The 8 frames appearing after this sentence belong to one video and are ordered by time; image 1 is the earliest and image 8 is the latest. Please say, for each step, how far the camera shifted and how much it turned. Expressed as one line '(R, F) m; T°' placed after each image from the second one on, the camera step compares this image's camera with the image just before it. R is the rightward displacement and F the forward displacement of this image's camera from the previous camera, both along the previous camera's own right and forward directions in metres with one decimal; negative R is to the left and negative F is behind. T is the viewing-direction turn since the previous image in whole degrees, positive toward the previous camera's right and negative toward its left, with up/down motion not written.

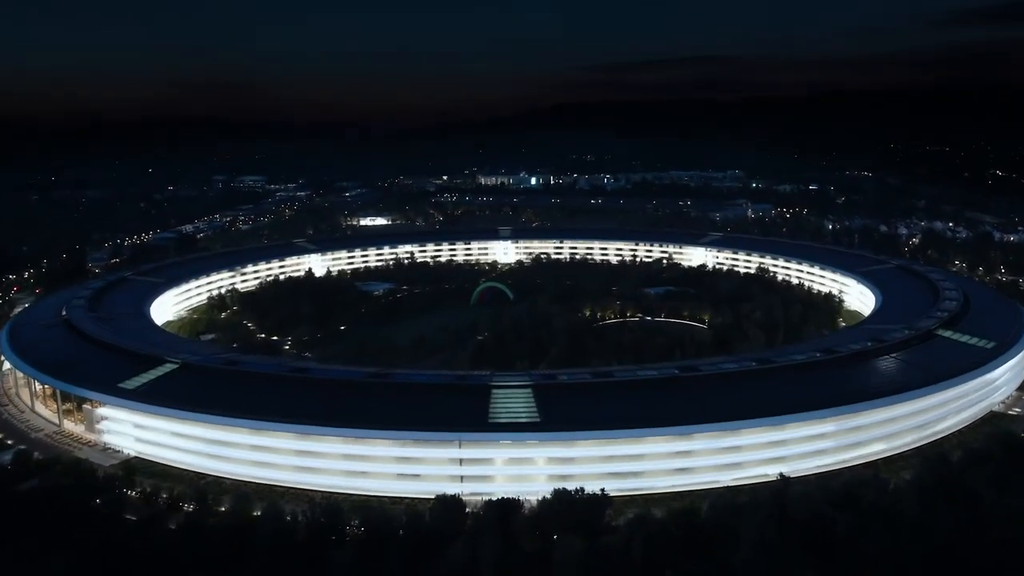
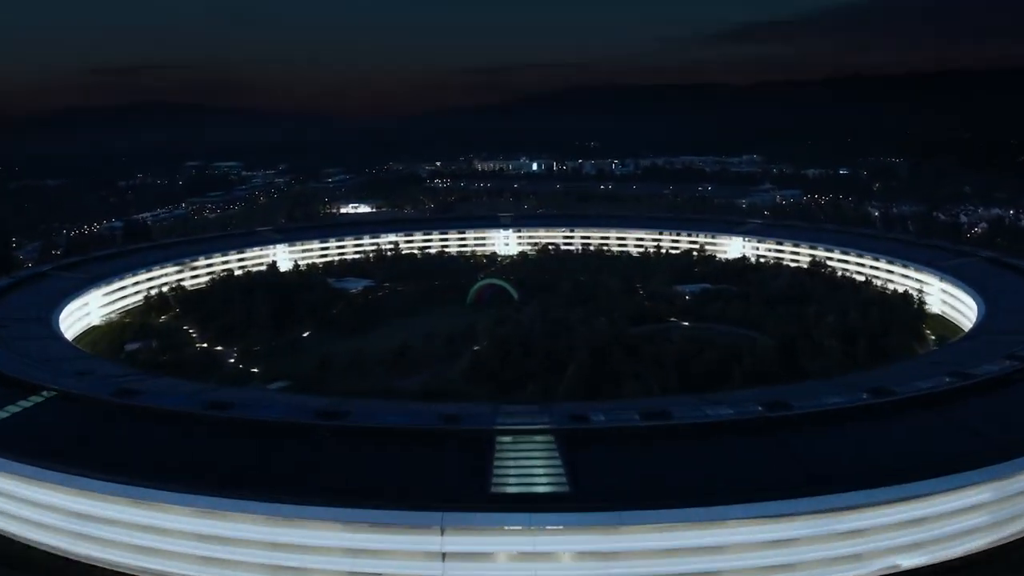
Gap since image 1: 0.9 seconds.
(-0.2, +10.1) m; 0°
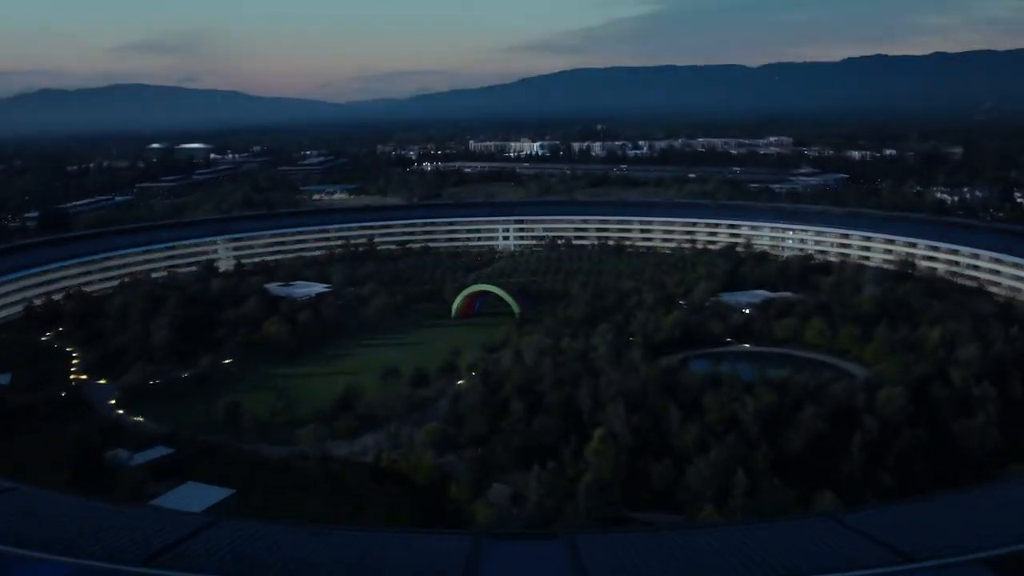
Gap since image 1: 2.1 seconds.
(+0.1, +11.4) m; 0°
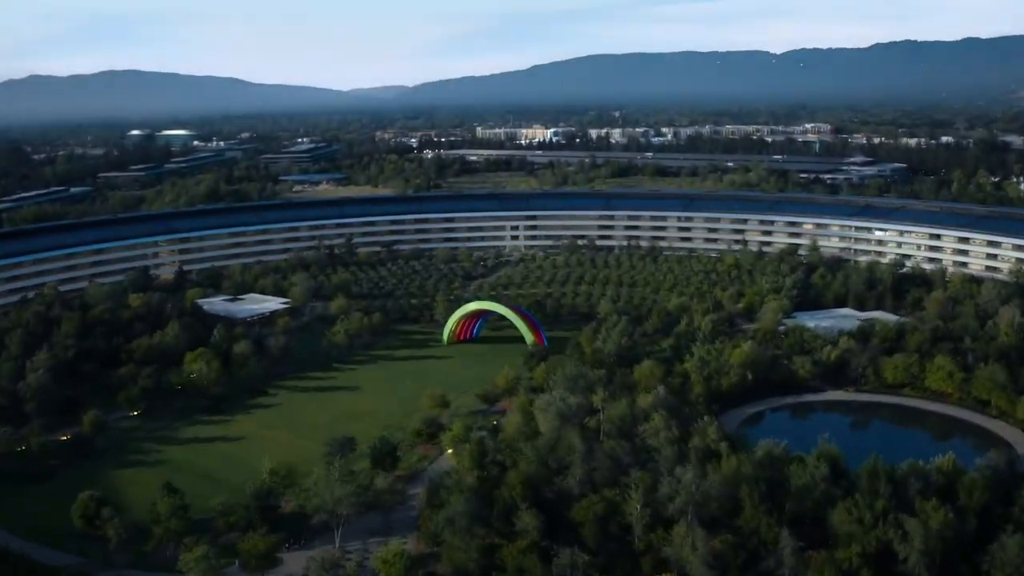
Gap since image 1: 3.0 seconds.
(0.0, +8.4) m; -1°
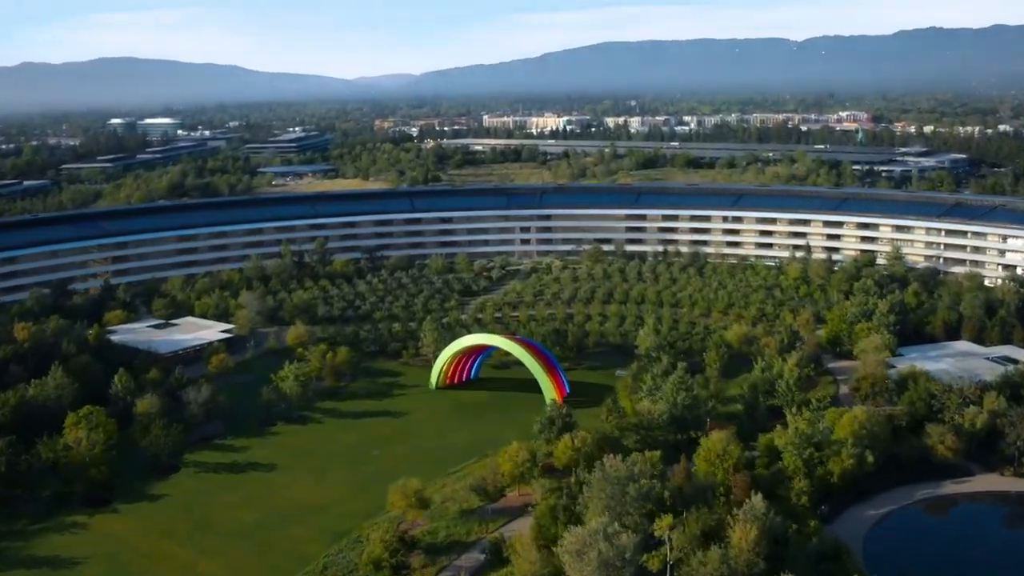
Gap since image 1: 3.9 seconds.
(0.0, +6.8) m; 0°
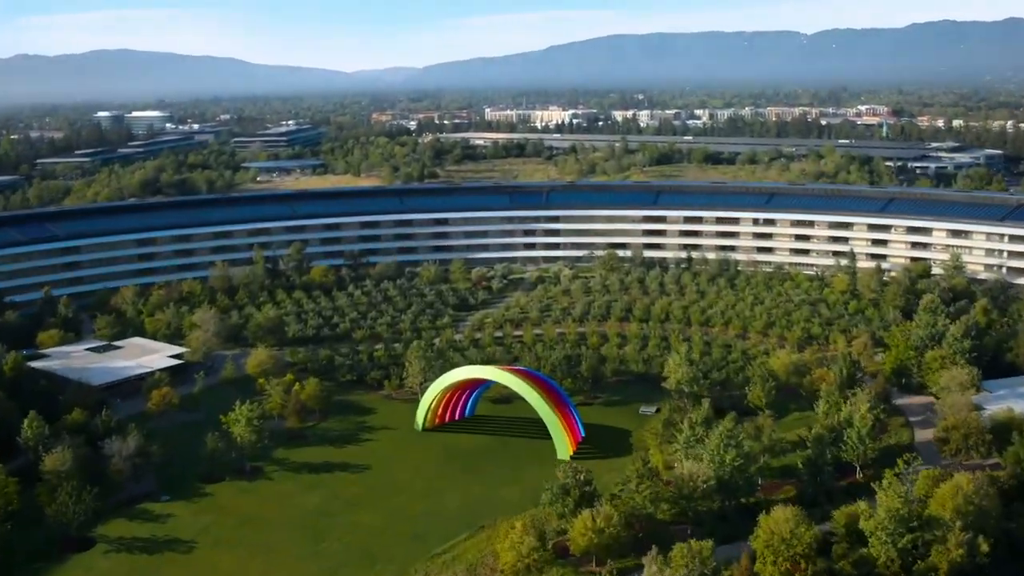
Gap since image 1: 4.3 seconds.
(0.0, +3.6) m; 0°
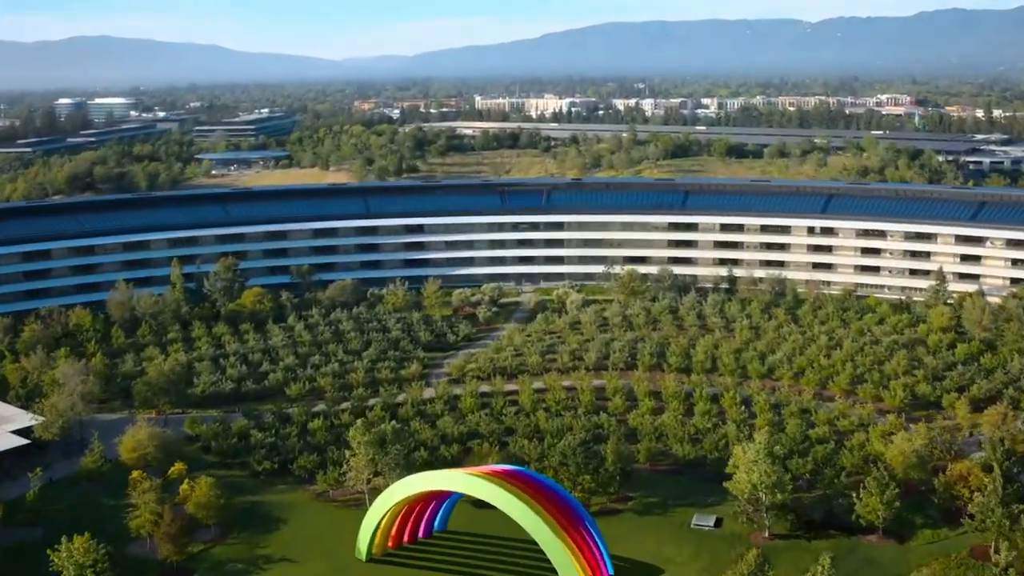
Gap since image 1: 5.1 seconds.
(0.0, +5.8) m; 0°
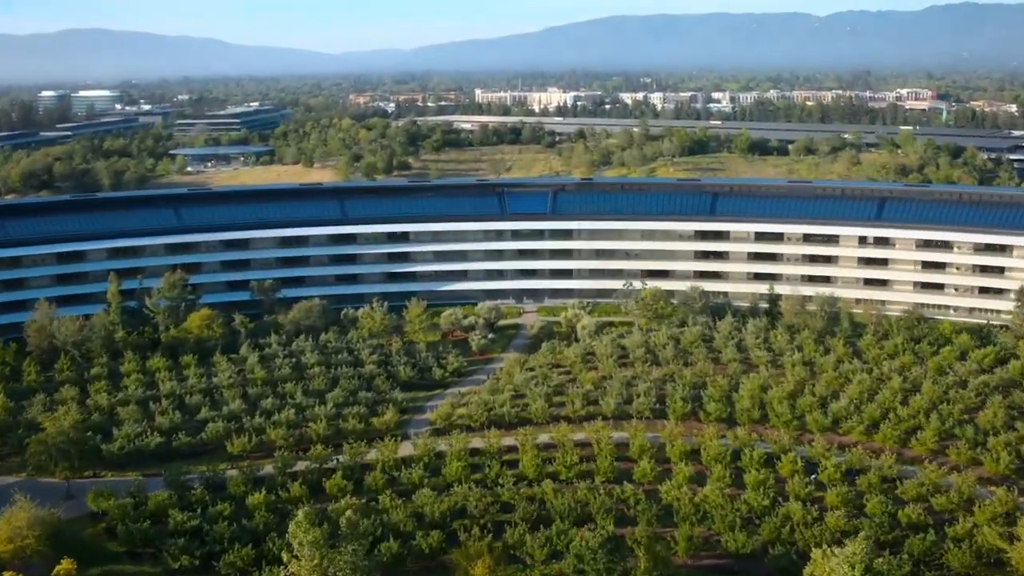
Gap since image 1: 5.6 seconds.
(0.0, +3.2) m; 0°
